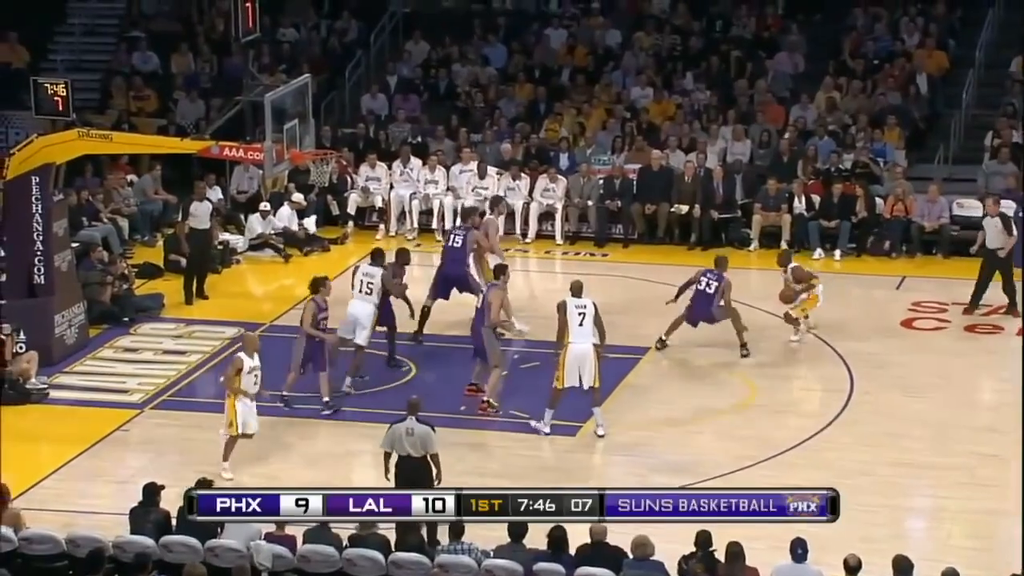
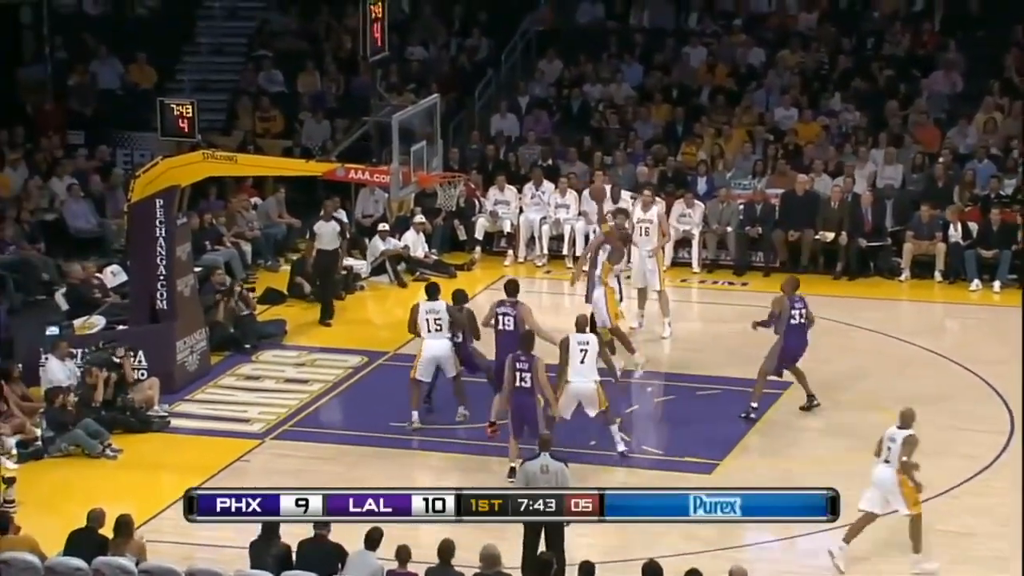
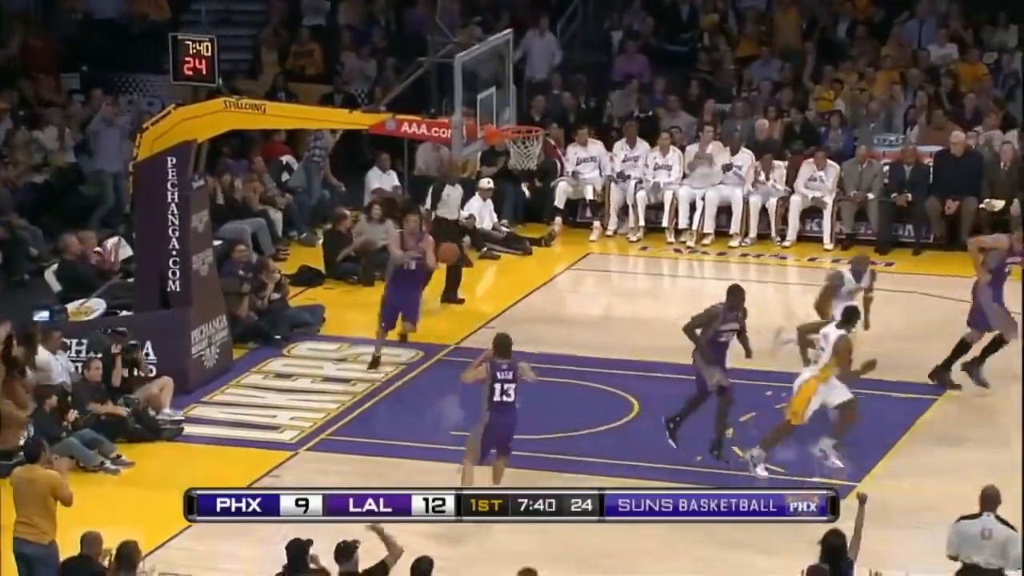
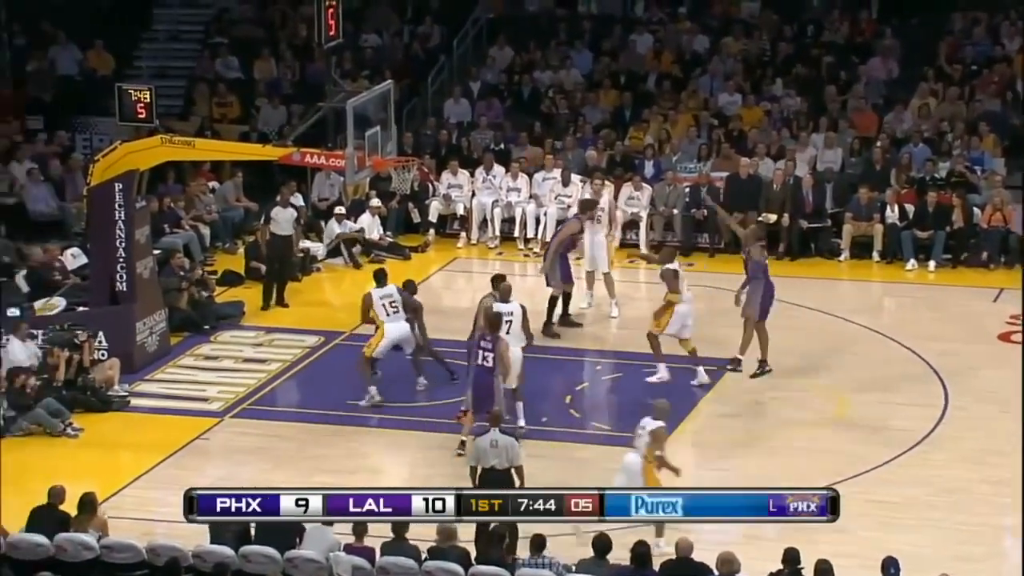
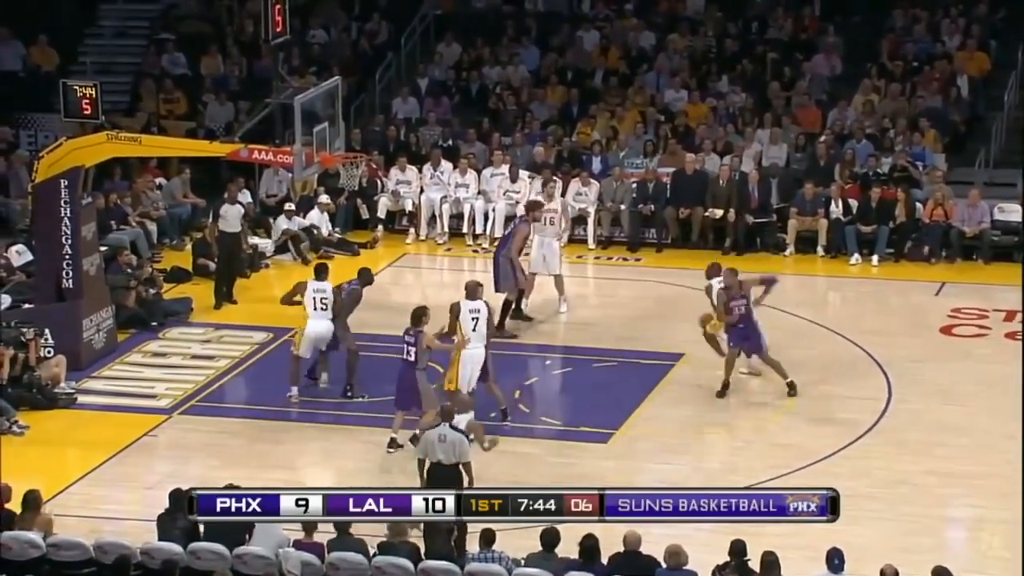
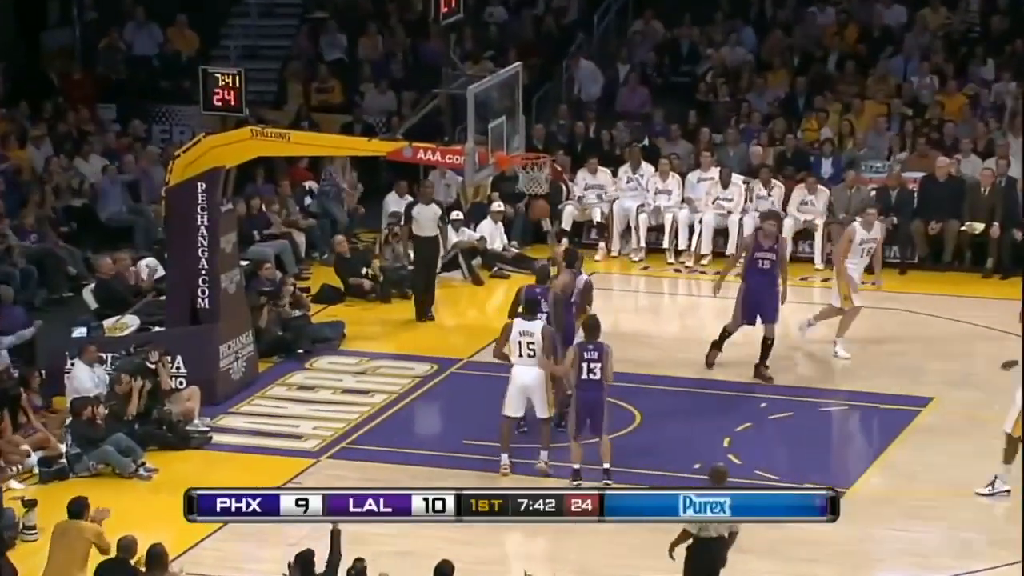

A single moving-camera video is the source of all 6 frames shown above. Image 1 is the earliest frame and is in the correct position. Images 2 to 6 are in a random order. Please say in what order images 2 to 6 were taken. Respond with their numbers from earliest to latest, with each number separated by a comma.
5, 4, 2, 6, 3
